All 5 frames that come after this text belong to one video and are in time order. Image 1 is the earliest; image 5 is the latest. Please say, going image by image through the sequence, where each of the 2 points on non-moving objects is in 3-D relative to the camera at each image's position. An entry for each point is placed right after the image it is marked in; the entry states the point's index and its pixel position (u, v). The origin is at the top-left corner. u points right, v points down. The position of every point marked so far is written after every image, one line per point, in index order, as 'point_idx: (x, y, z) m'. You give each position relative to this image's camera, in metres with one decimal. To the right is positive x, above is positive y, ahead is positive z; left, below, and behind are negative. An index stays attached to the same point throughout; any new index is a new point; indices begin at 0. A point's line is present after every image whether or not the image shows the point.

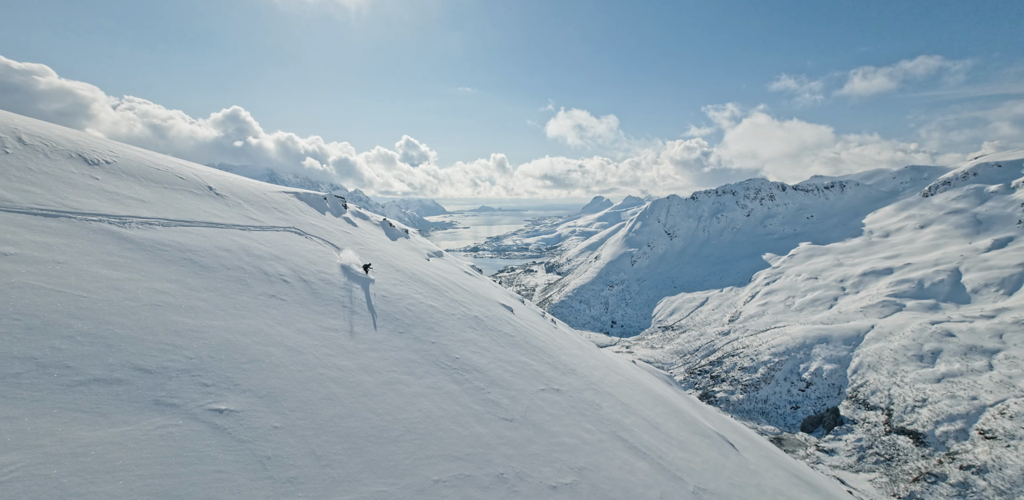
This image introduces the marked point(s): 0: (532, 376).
0: (+0.7, -4.9, +15.2) m
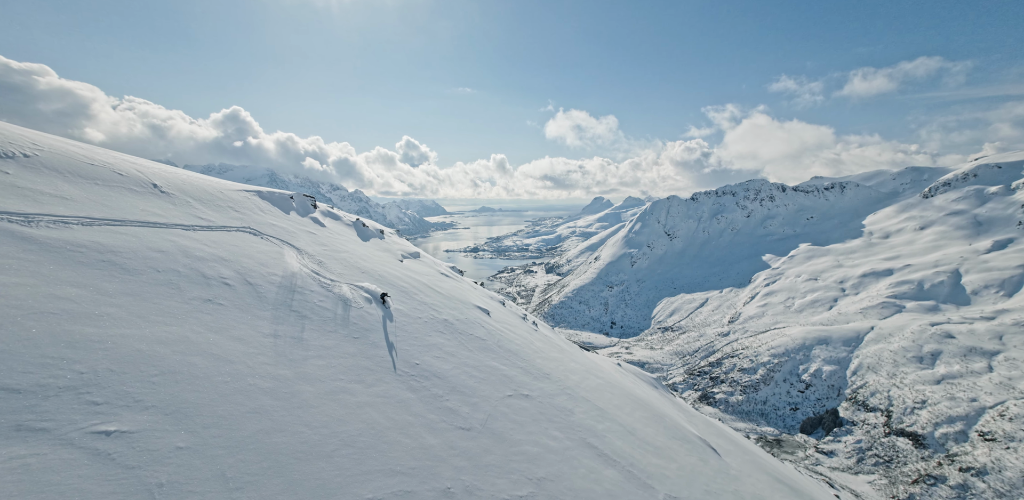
0: (-0.5, -4.9, +14.8) m
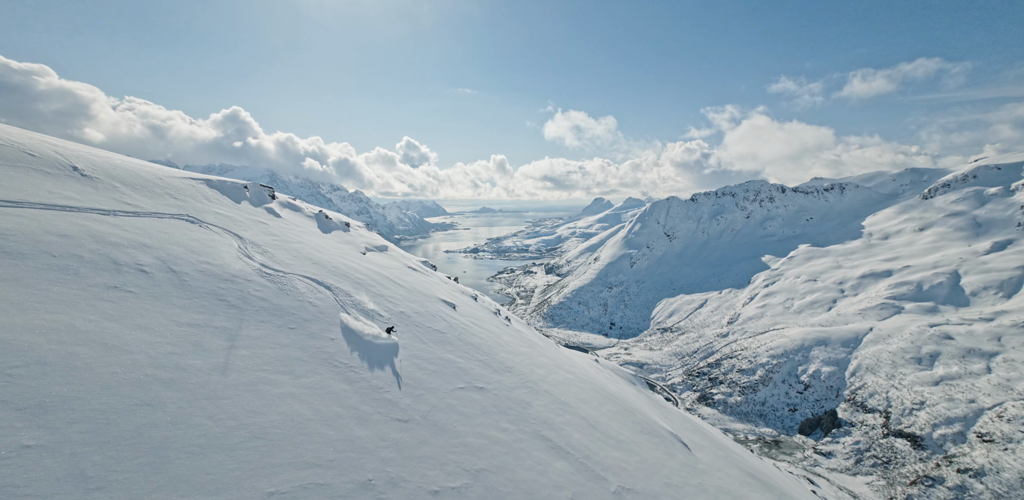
0: (-2.2, -4.6, +14.8) m
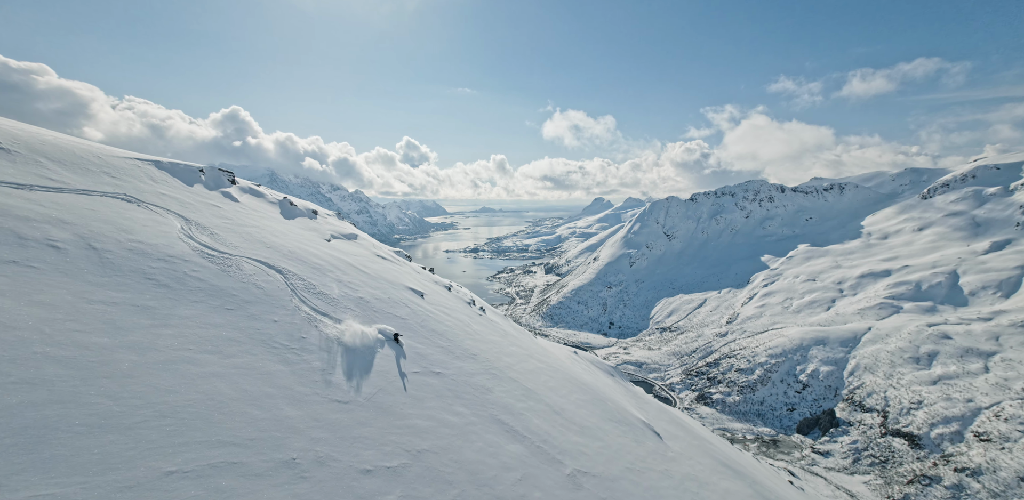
0: (-3.9, -4.0, +14.8) m
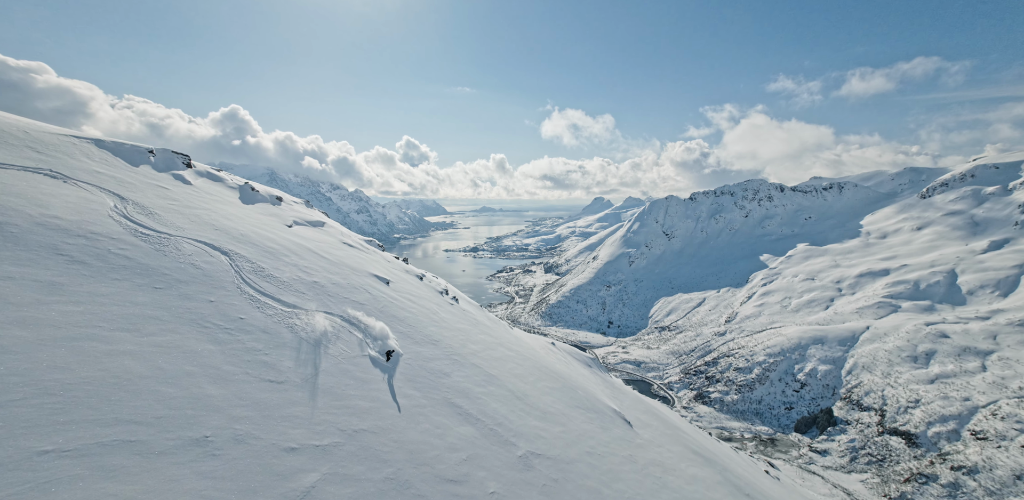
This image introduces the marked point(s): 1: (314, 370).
0: (-5.7, -3.4, +14.9) m
1: (-6.0, -3.6, +12.5) m
